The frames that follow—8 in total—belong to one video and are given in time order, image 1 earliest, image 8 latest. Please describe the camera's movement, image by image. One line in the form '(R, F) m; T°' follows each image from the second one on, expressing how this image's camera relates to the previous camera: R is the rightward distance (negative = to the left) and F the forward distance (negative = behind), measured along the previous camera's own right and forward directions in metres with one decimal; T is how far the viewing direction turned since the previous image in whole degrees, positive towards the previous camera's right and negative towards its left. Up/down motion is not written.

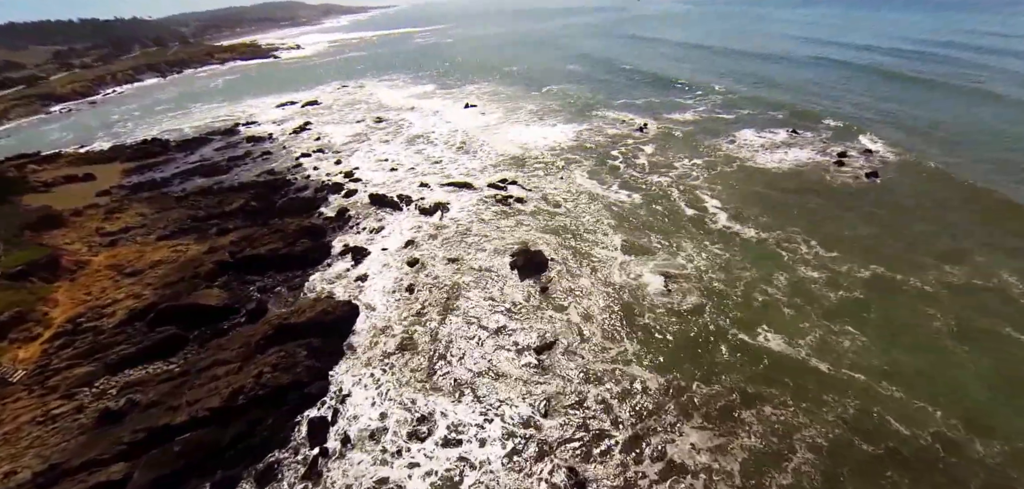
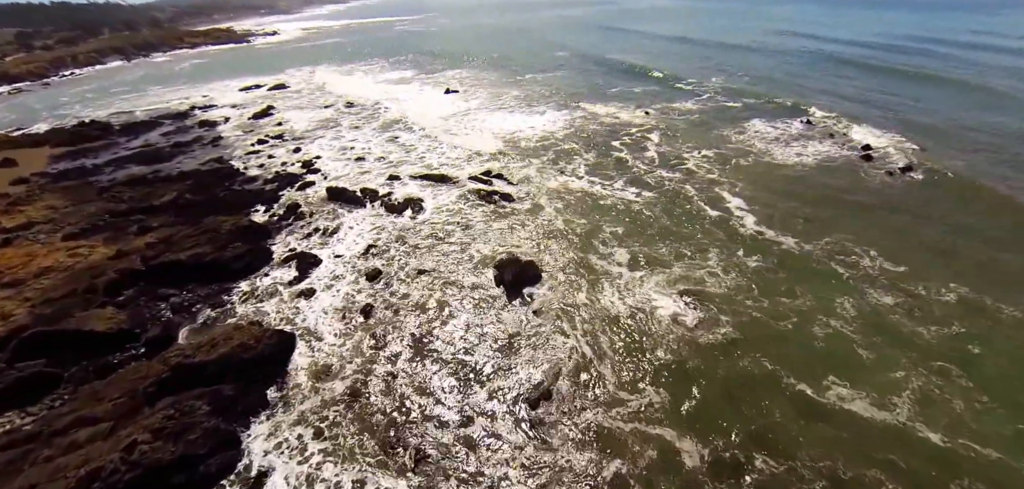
(-0.1, +3.8) m; +2°
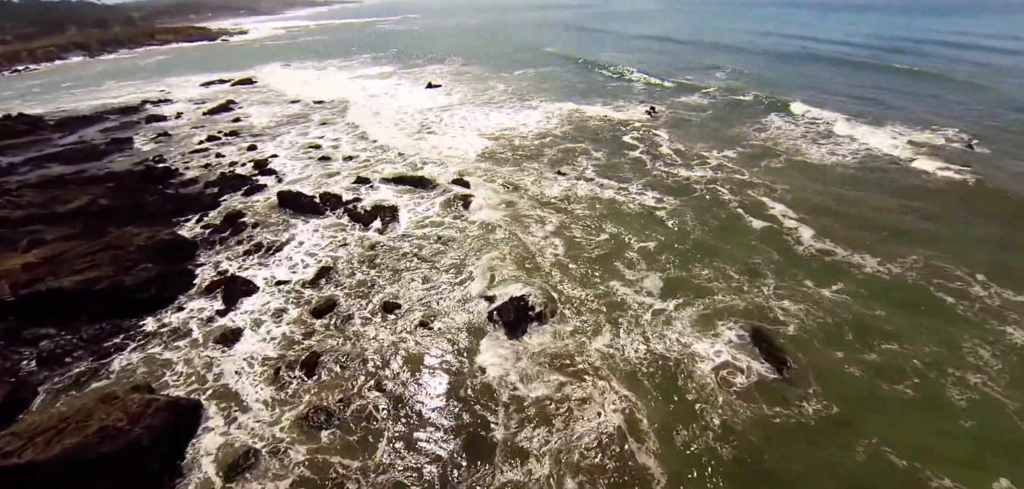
(-0.5, +3.7) m; +2°
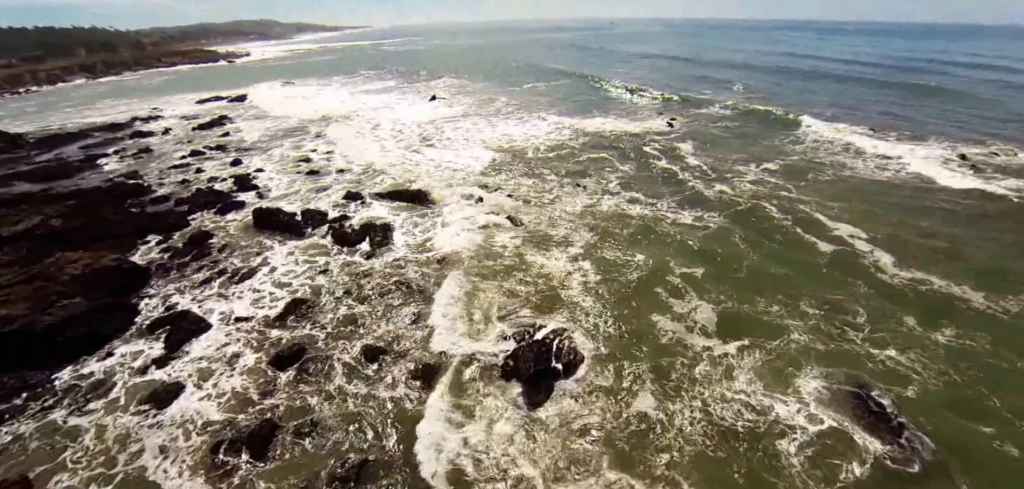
(-0.4, +2.5) m; 0°
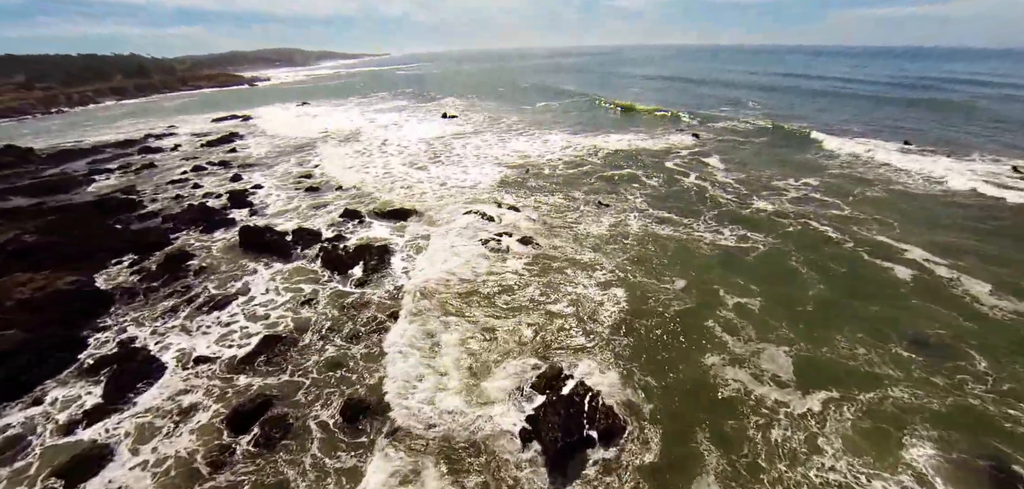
(-0.2, +1.9) m; -2°
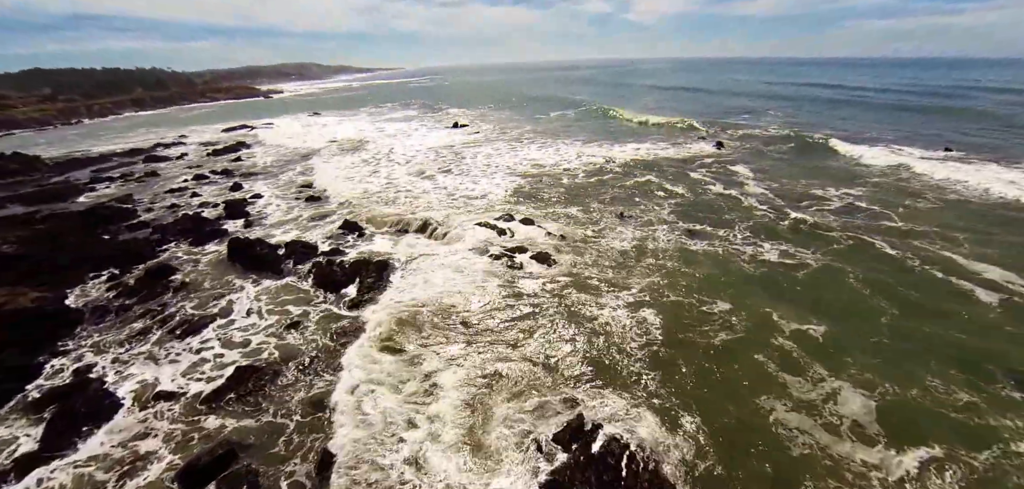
(-0.2, +1.3) m; -1°
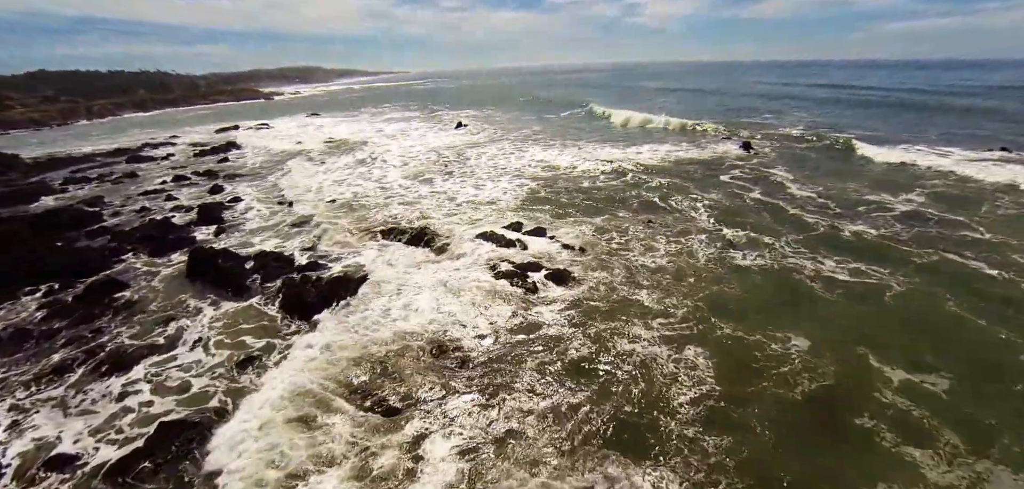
(-0.2, +1.8) m; 0°
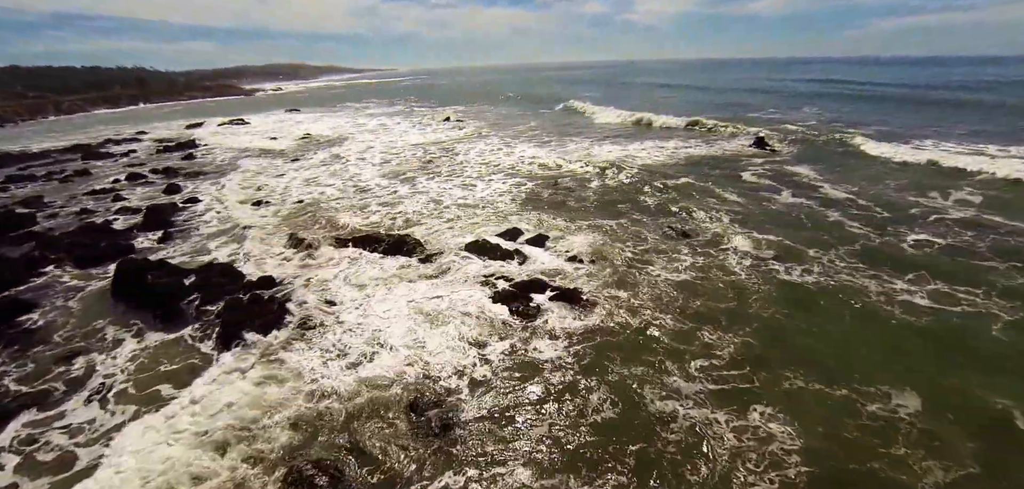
(-0.2, +1.7) m; +2°
